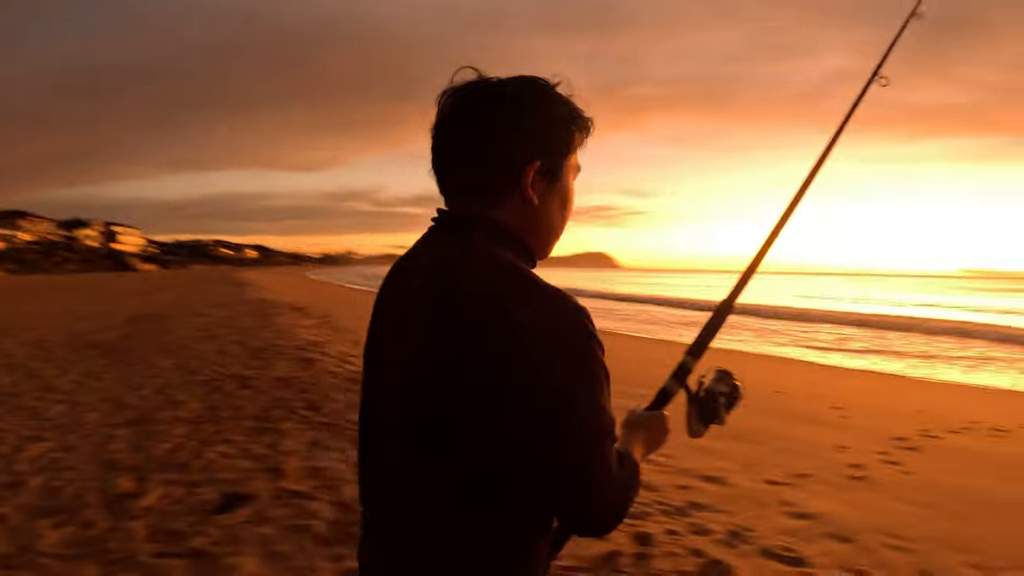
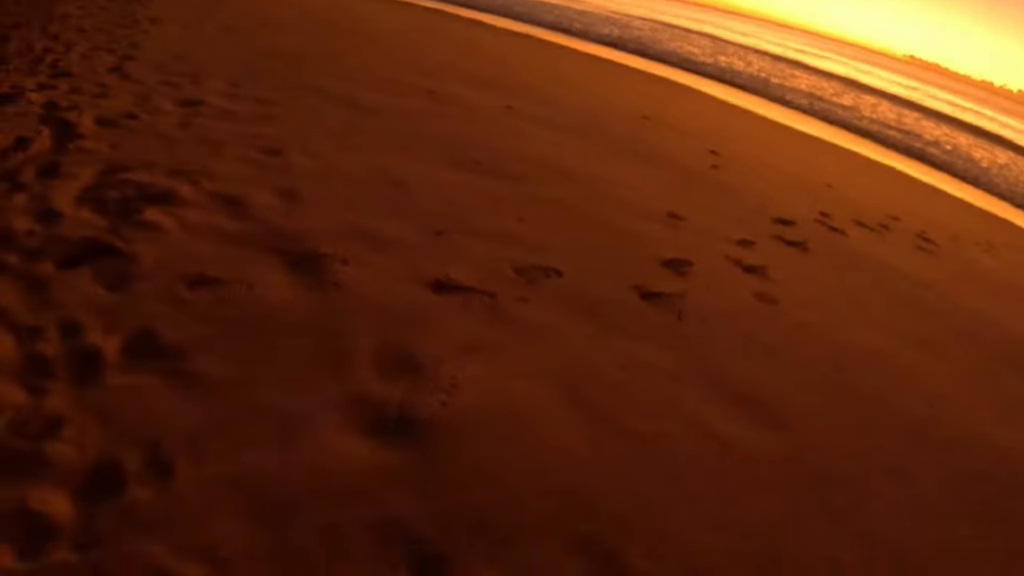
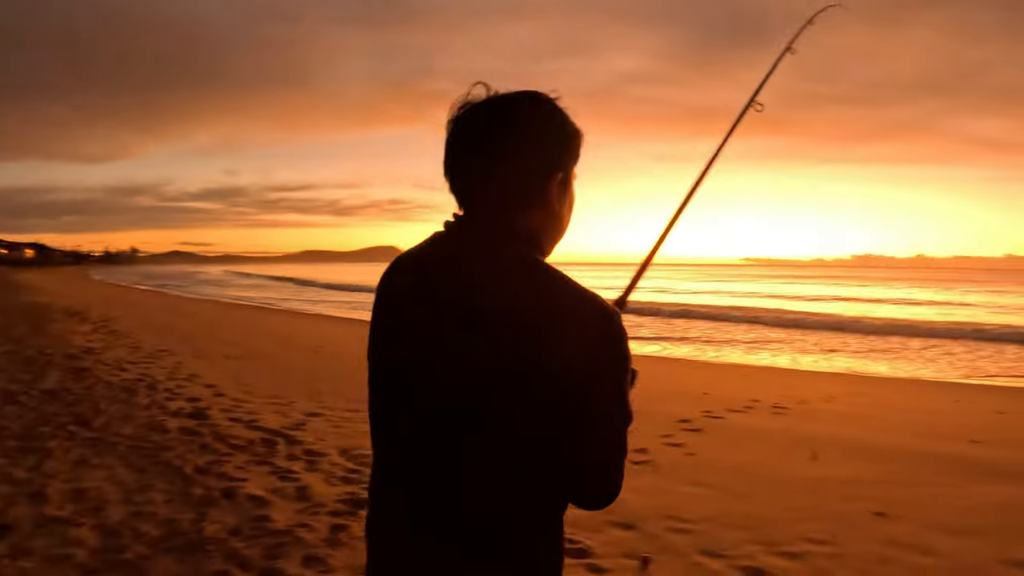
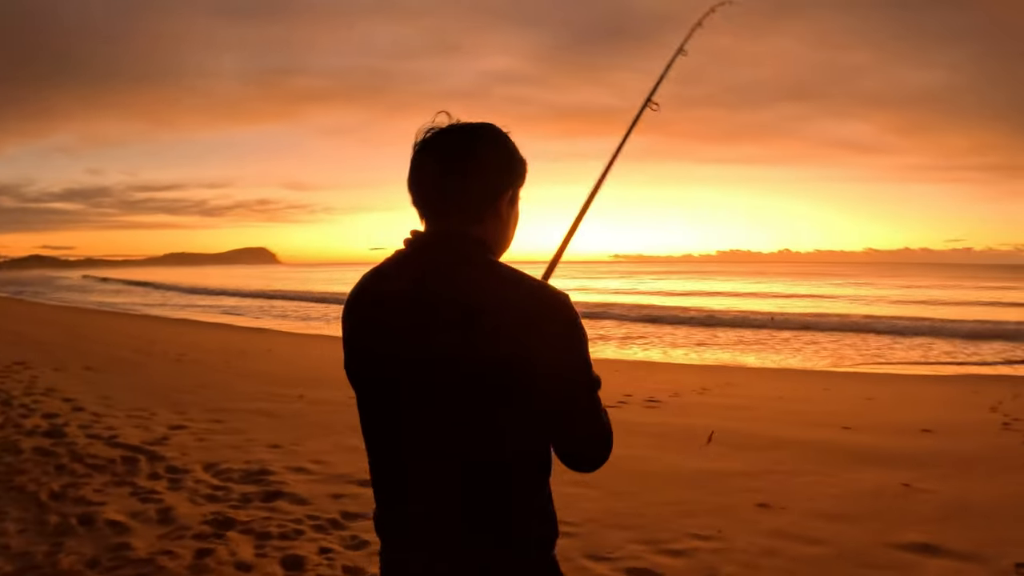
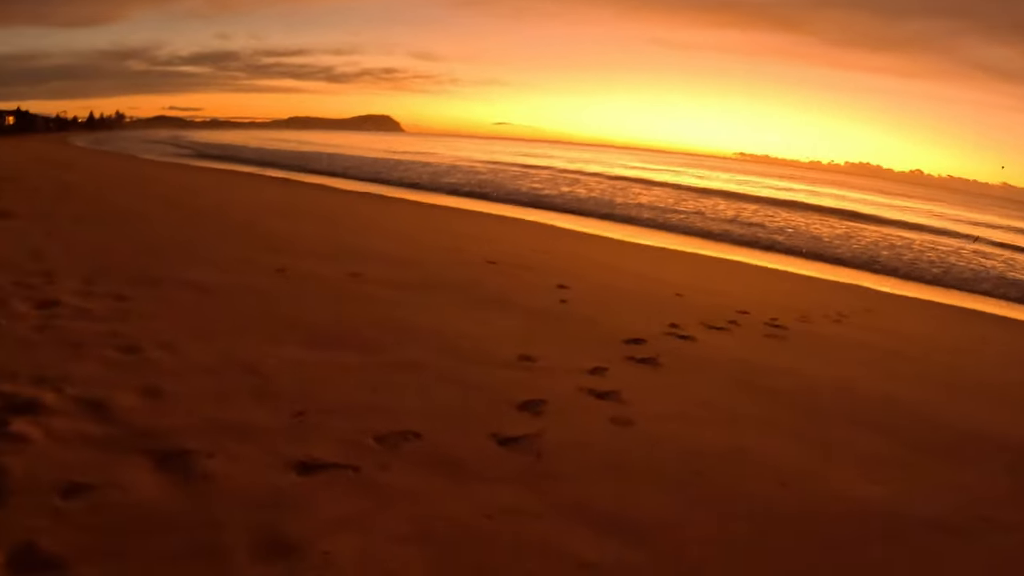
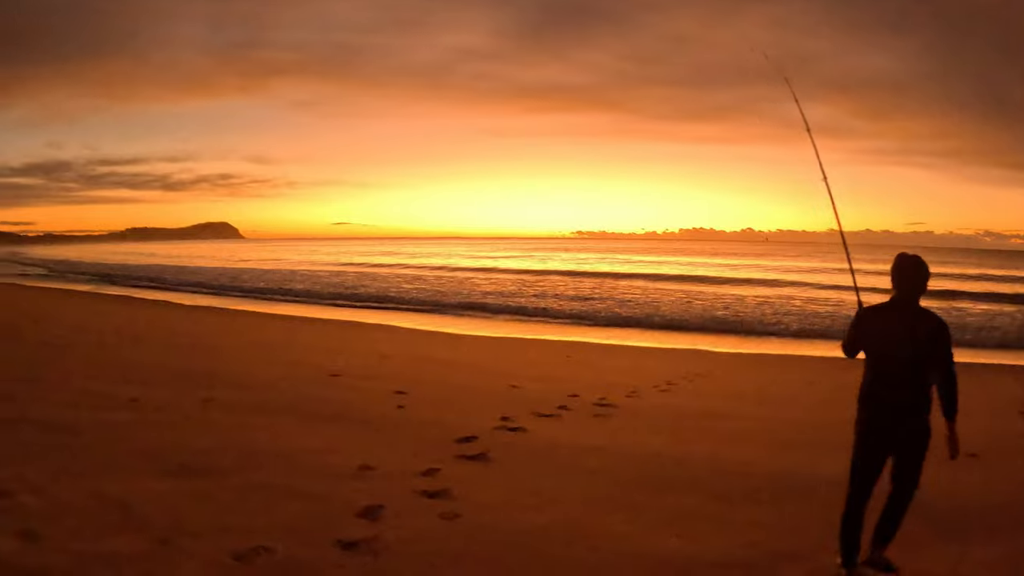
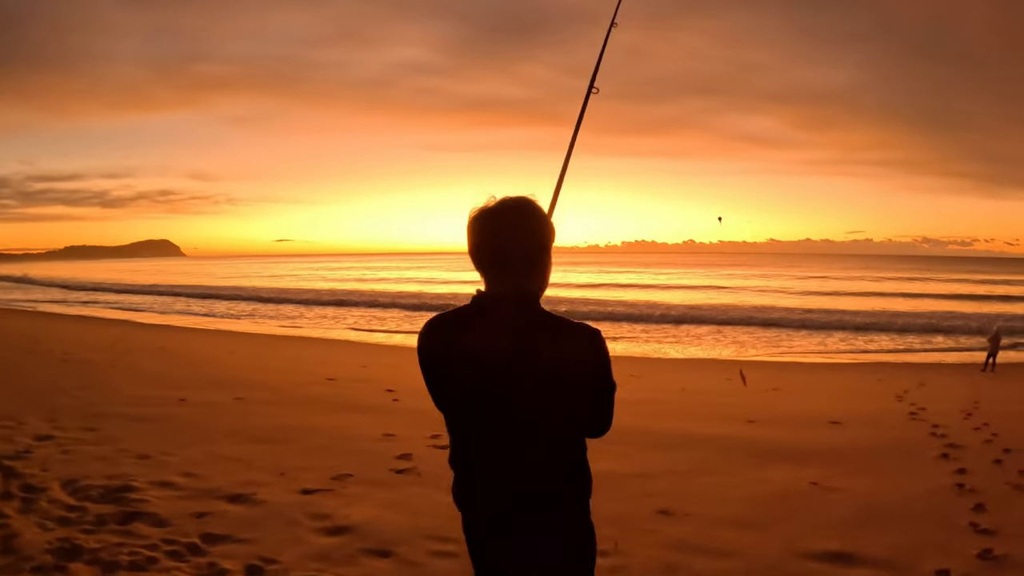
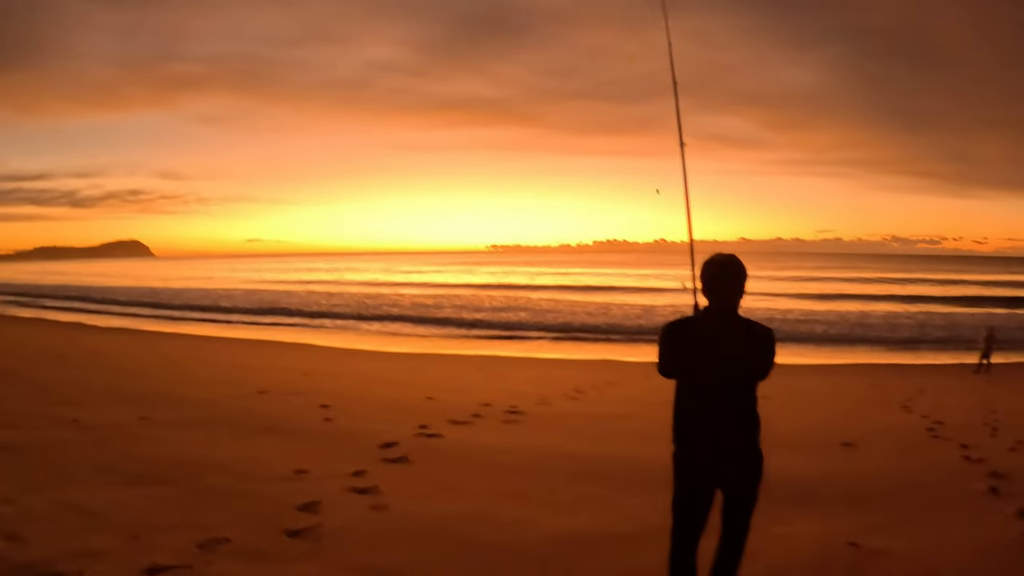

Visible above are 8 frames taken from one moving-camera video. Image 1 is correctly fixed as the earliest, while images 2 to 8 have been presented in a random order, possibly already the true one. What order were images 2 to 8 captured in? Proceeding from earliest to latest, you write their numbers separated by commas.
3, 4, 7, 8, 6, 5, 2
